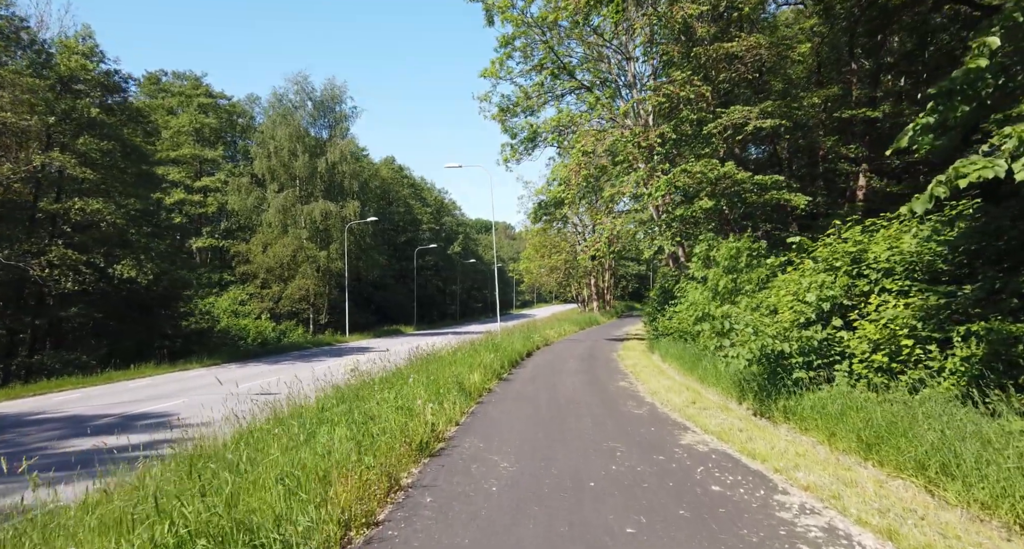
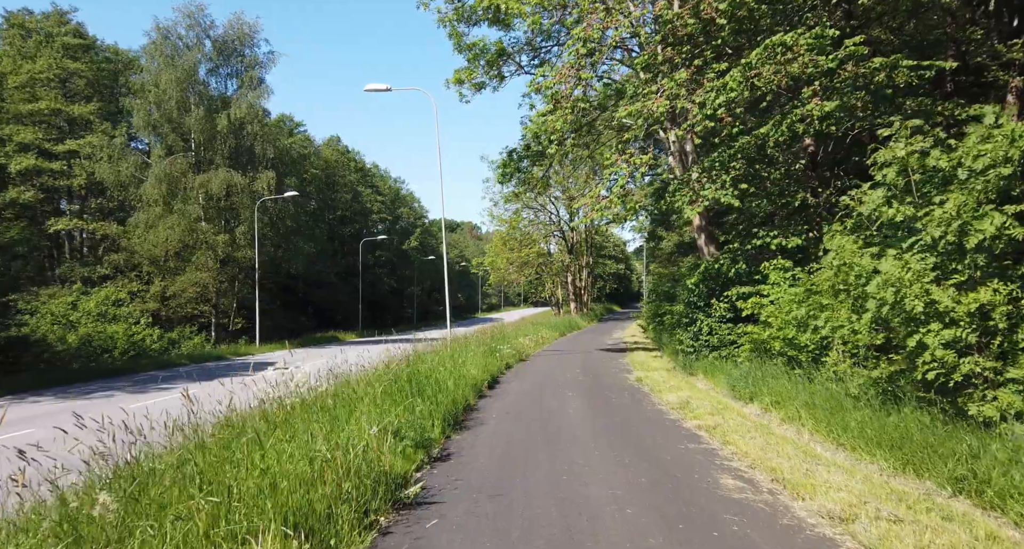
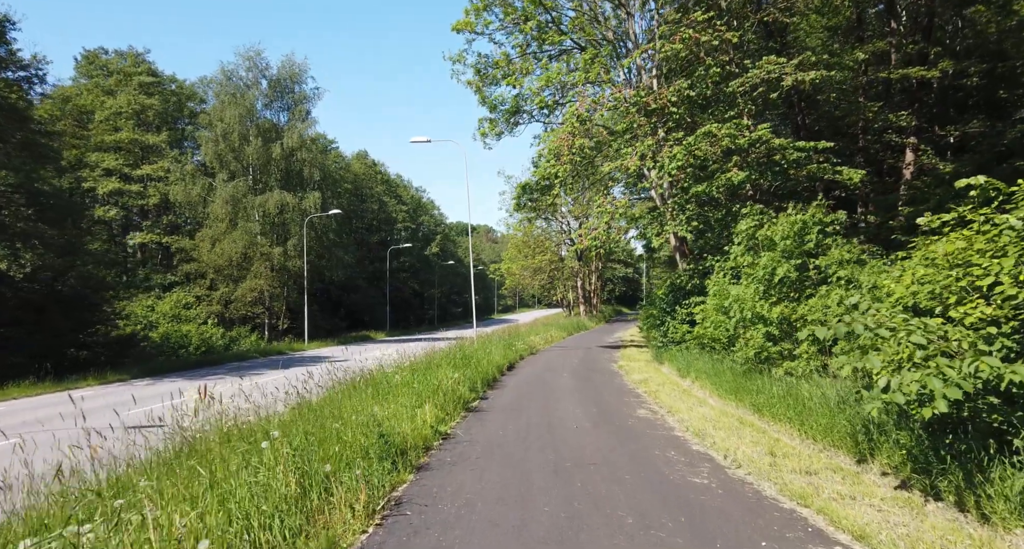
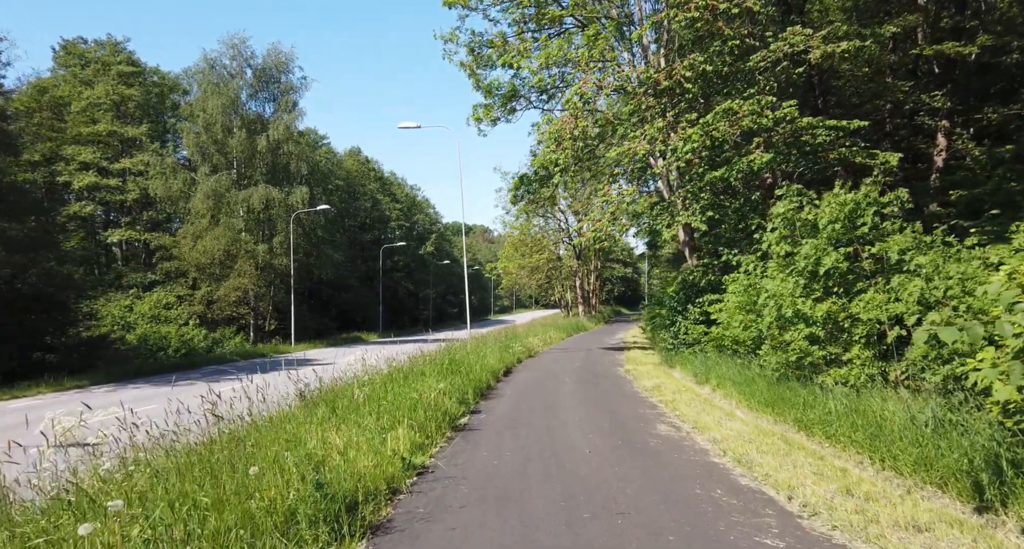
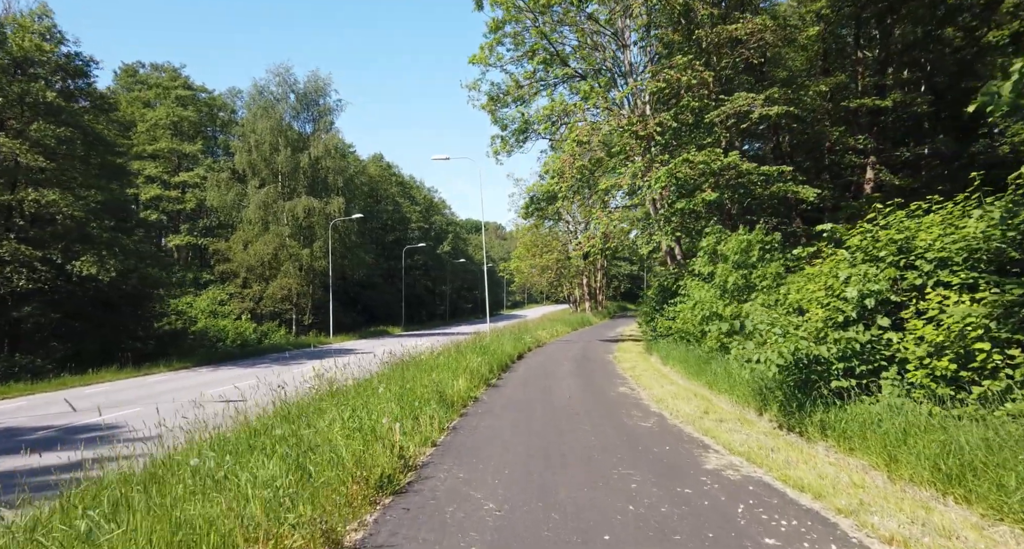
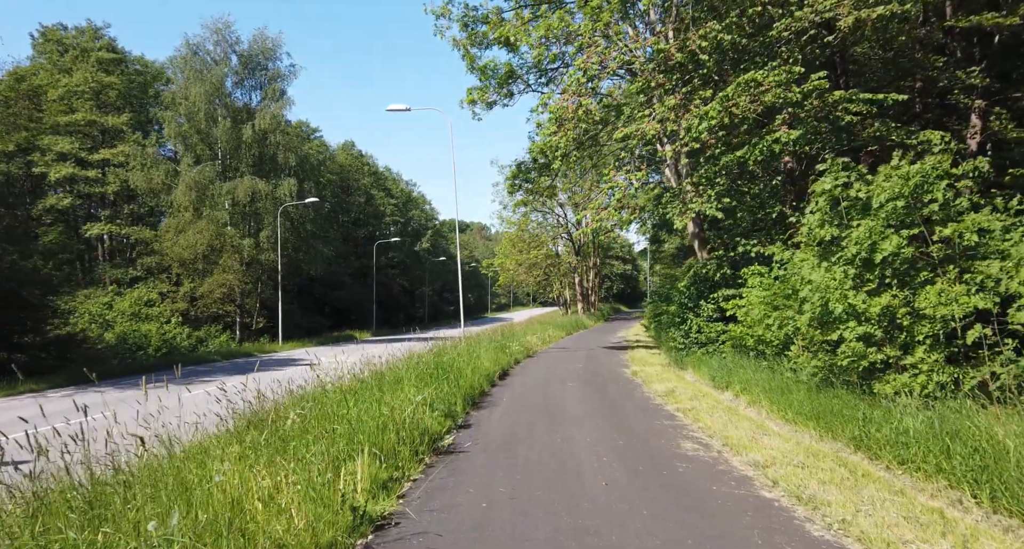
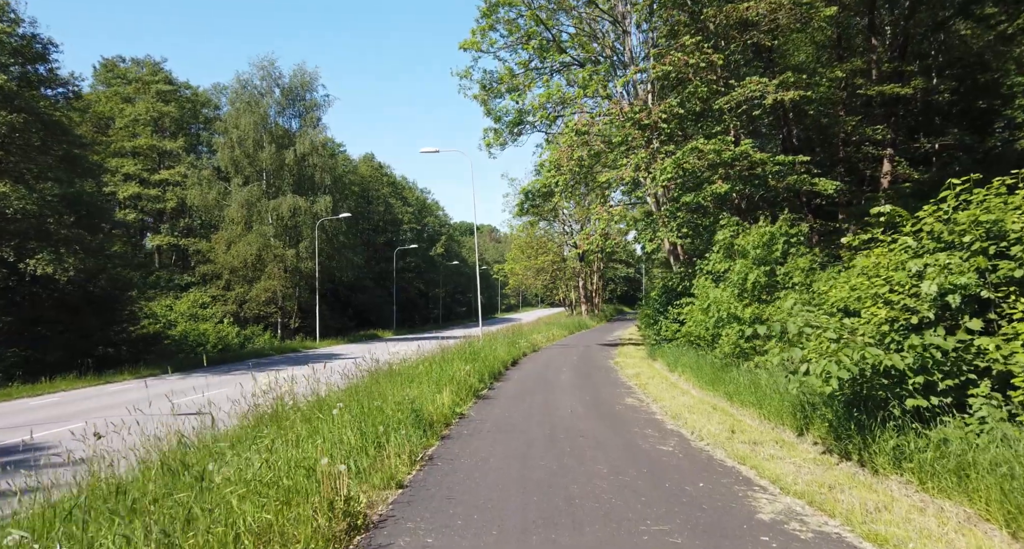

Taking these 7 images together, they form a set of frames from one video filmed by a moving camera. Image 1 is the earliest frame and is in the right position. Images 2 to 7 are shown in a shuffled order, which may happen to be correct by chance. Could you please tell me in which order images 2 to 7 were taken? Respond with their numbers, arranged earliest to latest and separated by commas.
5, 7, 3, 4, 6, 2
